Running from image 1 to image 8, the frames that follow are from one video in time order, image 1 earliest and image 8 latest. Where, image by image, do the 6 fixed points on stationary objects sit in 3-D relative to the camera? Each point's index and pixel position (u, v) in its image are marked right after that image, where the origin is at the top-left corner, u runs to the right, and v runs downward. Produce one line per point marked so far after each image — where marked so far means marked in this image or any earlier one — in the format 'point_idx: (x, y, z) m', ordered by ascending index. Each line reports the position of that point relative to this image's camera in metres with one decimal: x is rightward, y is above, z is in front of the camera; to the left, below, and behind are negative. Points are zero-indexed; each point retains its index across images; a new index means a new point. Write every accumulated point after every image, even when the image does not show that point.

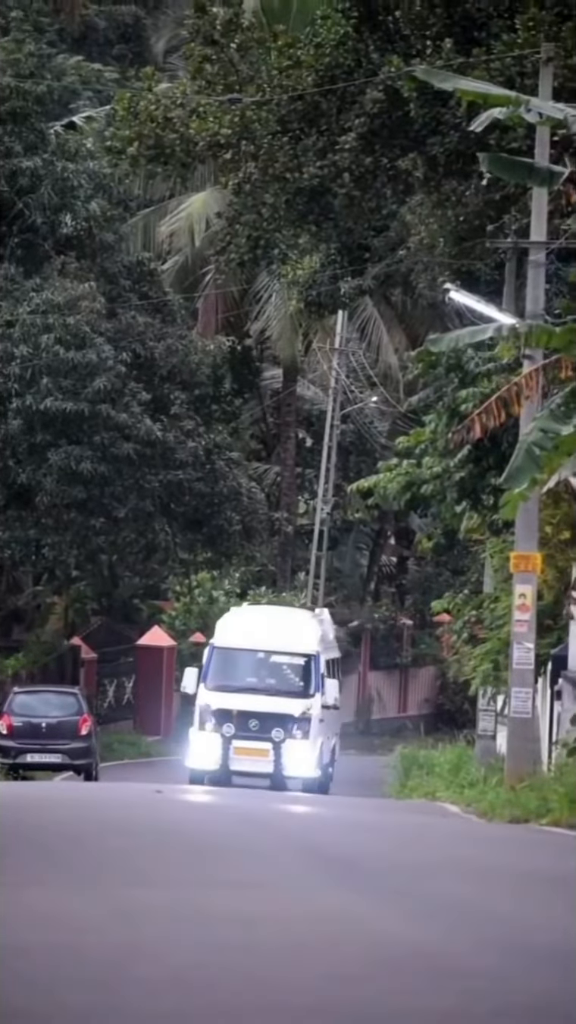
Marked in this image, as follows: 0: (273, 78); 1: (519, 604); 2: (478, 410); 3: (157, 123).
0: (-0.1, +4.0, +18.9) m
1: (+2.1, -0.9, +18.9) m
2: (+1.8, +0.9, +18.6) m
3: (-1.3, +3.7, +19.5) m
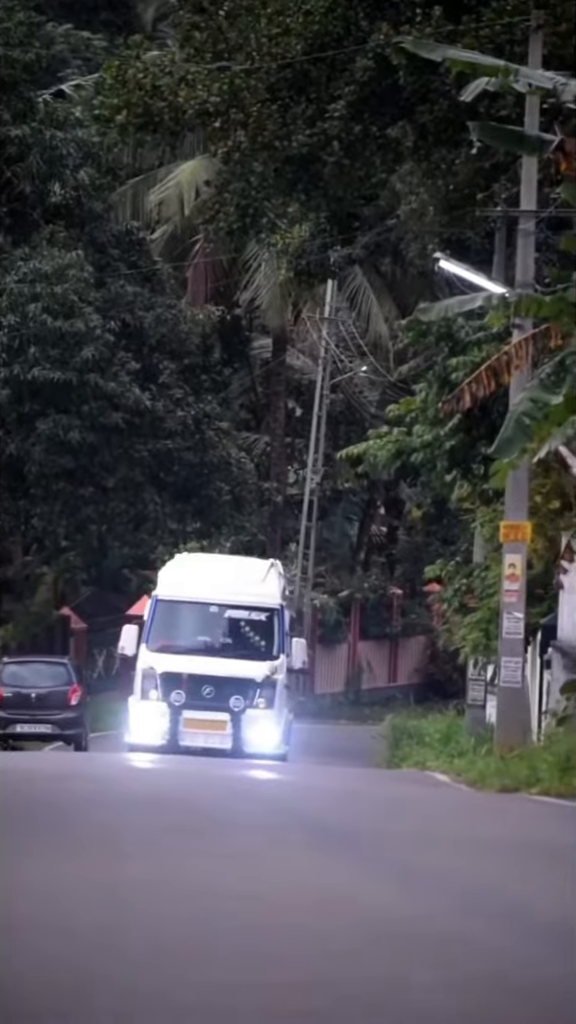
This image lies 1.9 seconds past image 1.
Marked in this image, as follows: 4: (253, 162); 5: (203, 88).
0: (-0.2, +4.3, +18.8) m
1: (+2.1, -0.6, +18.9) m
2: (+1.7, +1.2, +18.6) m
3: (-1.4, +4.0, +19.4) m
4: (-0.3, +3.3, +19.3) m
5: (-0.8, +3.9, +19.0) m
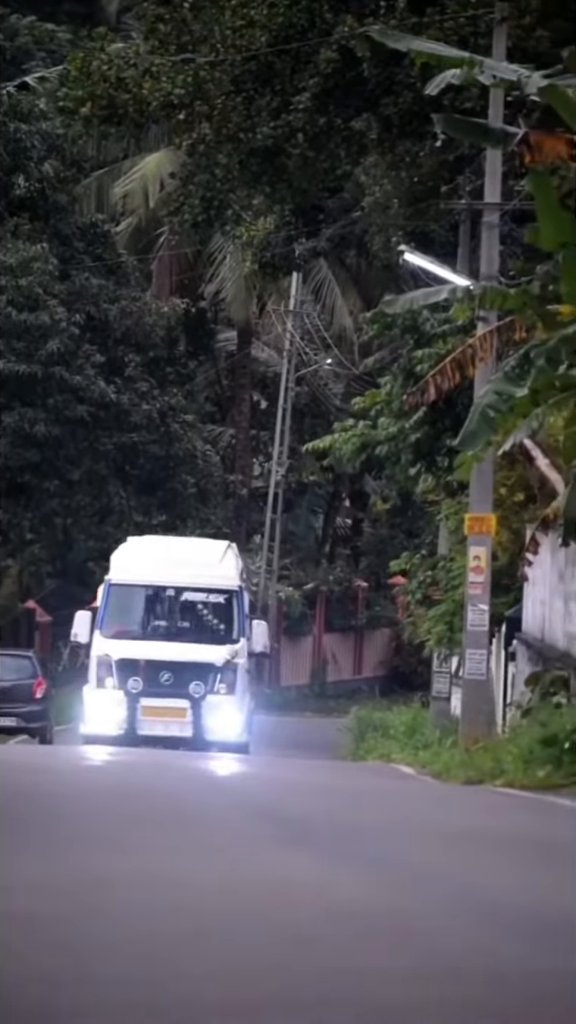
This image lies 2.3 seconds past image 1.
0: (-0.6, +4.4, +18.8) m
1: (+1.7, -0.5, +18.9) m
2: (+1.3, +1.3, +18.6) m
3: (-1.7, +4.1, +19.4) m
4: (-0.7, +3.4, +19.3) m
5: (-1.1, +4.0, +18.9) m
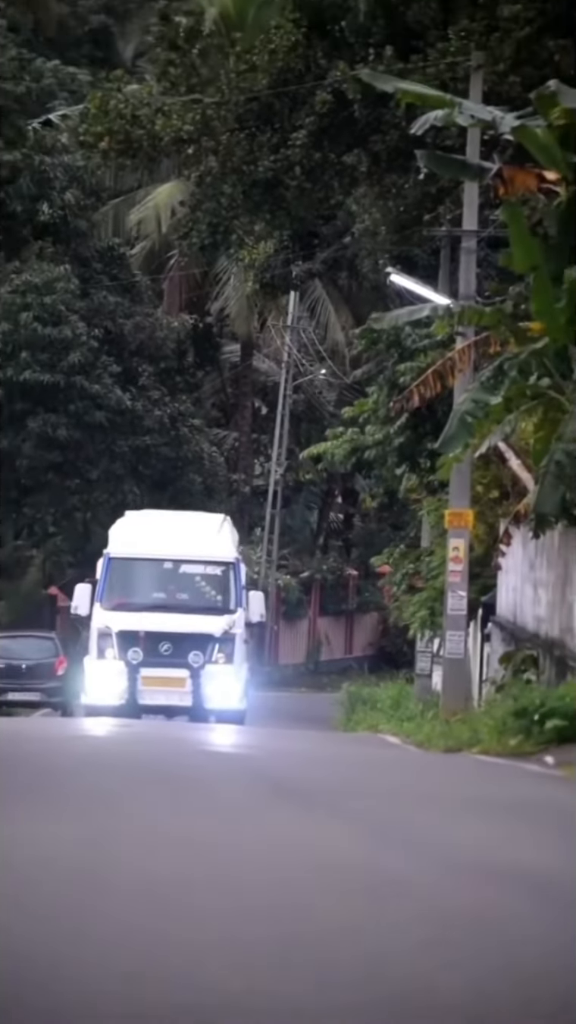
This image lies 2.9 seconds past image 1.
0: (-0.6, +4.4, +20.9) m
1: (+1.7, -0.5, +21.0) m
2: (+1.3, +1.3, +20.7) m
3: (-1.7, +4.1, +21.5) m
4: (-0.7, +3.4, +21.3) m
5: (-1.1, +4.1, +21.0) m
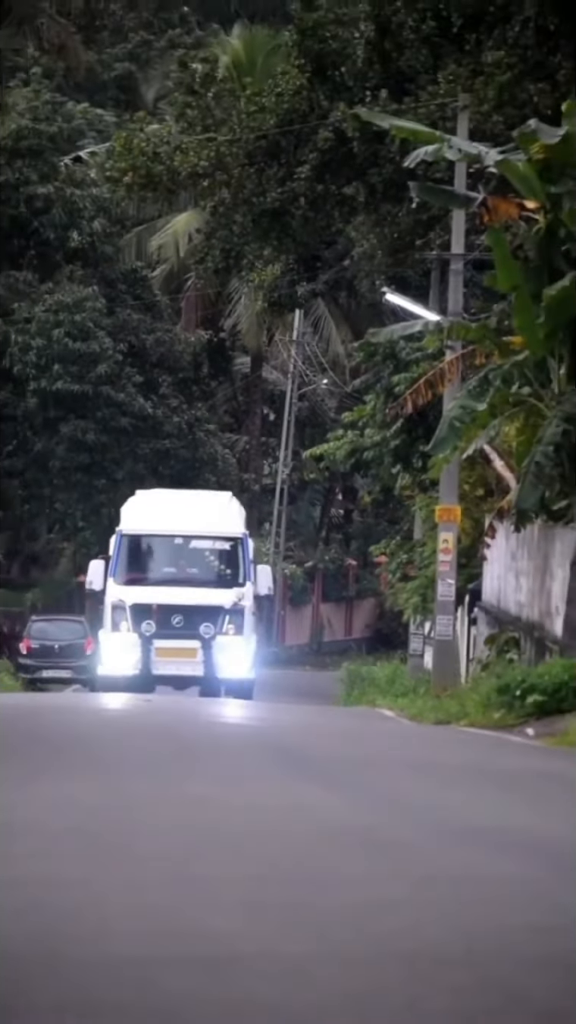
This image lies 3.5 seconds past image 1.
0: (-0.5, +4.5, +23.3) m
1: (+1.8, -0.4, +23.3) m
2: (+1.4, +1.4, +23.0) m
3: (-1.6, +4.2, +23.9) m
4: (-0.6, +3.5, +23.7) m
5: (-1.1, +4.1, +23.4) m
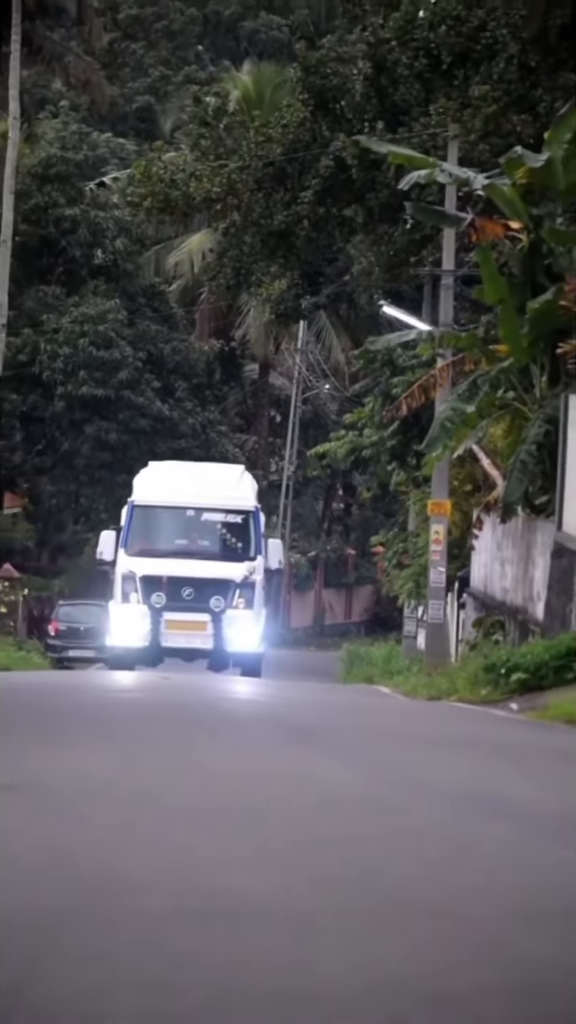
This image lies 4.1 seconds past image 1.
0: (-0.5, +4.6, +25.6) m
1: (+1.8, -0.3, +25.4) m
2: (+1.4, +1.5, +25.2) m
3: (-1.6, +4.2, +26.1) m
4: (-0.5, +3.5, +26.0) m
5: (-1.0, +4.2, +25.7) m
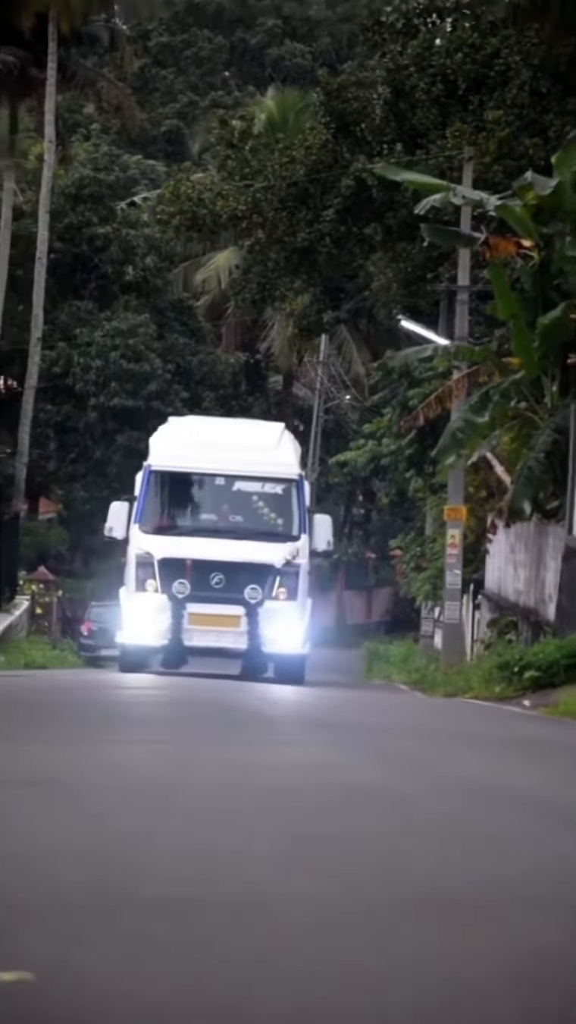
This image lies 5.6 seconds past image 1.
0: (-0.2, +4.5, +26.7) m
1: (+2.1, -0.4, +26.6) m
2: (+1.7, +1.4, +26.3) m
3: (-1.3, +4.2, +27.3) m
4: (-0.2, +3.5, +27.1) m
5: (-0.7, +4.1, +26.9) m
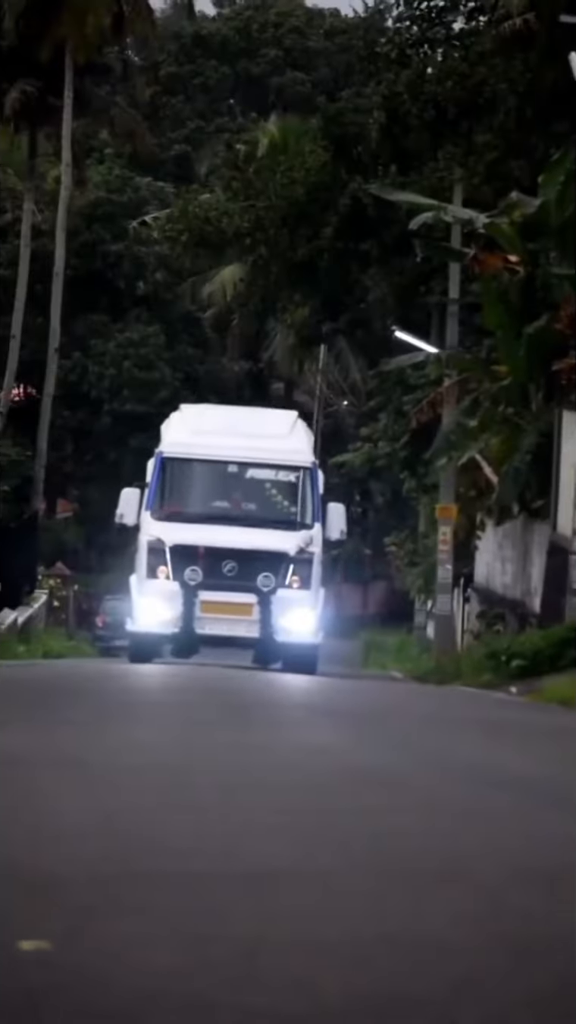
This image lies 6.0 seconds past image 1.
0: (-0.1, +4.5, +28.6) m
1: (+2.1, -0.4, +28.3) m
2: (+1.8, +1.4, +28.1) m
3: (-1.3, +4.2, +29.1) m
4: (-0.2, +3.5, +28.9) m
5: (-0.7, +4.1, +28.7) m
